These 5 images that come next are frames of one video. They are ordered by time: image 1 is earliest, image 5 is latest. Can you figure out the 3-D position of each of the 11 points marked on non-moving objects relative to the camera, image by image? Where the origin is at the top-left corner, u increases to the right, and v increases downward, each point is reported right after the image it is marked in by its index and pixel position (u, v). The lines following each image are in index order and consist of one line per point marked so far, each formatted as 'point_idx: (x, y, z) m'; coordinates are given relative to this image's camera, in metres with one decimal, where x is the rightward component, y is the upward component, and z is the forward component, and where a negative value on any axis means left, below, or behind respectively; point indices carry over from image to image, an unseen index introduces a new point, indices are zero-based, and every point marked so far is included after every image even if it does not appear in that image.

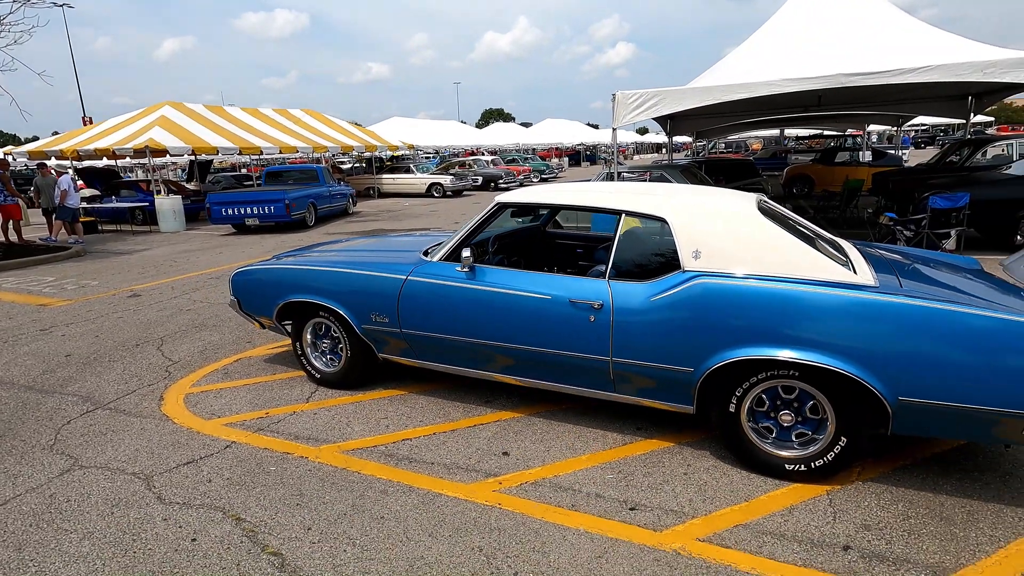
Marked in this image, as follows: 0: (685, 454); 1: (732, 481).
0: (+1.1, -1.0, +3.4) m
1: (+1.3, -1.1, +3.1) m
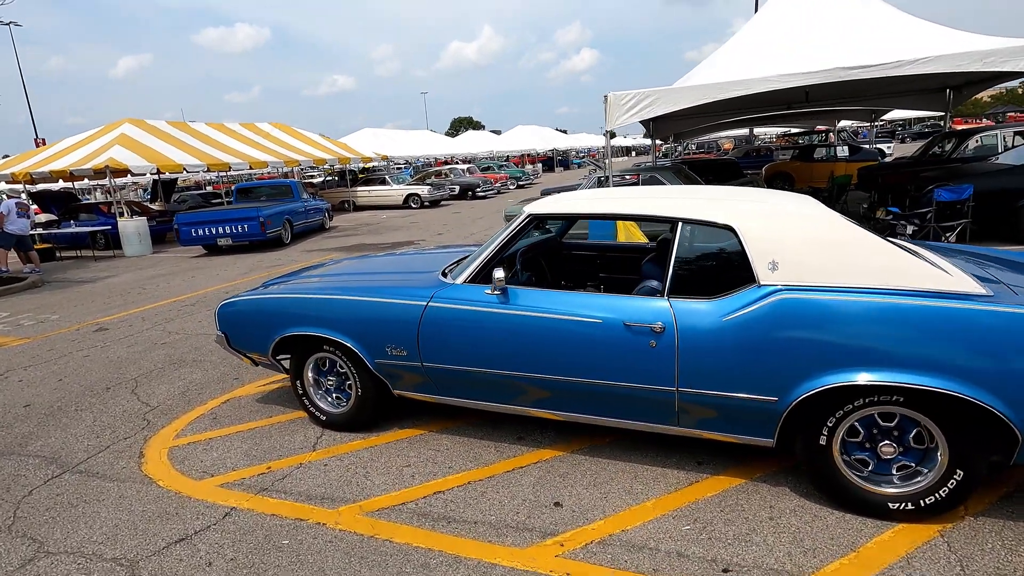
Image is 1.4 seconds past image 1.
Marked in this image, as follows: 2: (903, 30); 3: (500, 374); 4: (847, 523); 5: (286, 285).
0: (+1.4, -1.1, +2.9) m
1: (+1.6, -1.2, +2.7) m
2: (+6.5, +4.3, +8.9) m
3: (-0.1, -0.5, +3.3) m
4: (+1.7, -1.2, +2.7) m
5: (-1.8, 0.0, +4.2) m
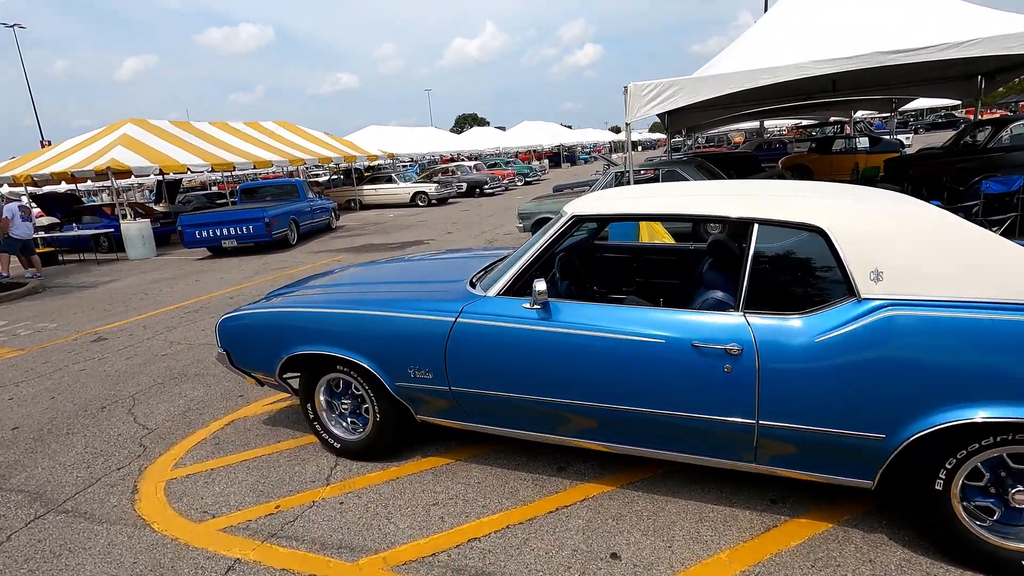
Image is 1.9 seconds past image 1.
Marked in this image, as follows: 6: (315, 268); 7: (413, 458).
0: (+1.6, -1.2, +2.5) m
1: (+1.8, -1.2, +2.2) m
2: (+6.7, +4.3, +8.4) m
3: (+0.2, -0.6, +2.9) m
4: (+1.9, -1.2, +2.2) m
5: (-1.6, -0.1, +3.8) m
6: (-4.1, +0.4, +11.2) m
7: (-0.6, -1.1, +3.5) m
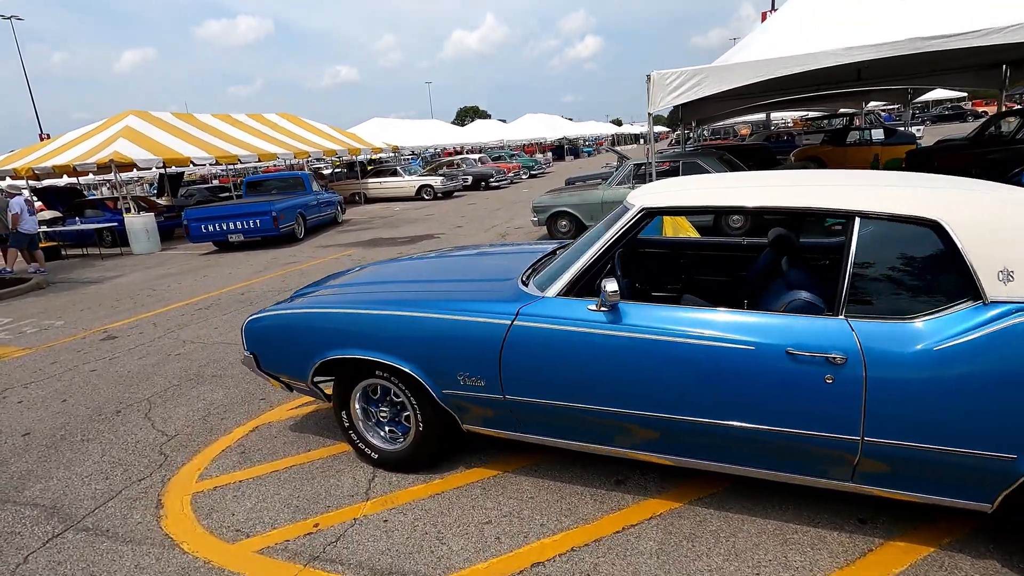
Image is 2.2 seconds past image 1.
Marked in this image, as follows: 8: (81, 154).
0: (+1.9, -1.2, +2.3) m
1: (+2.1, -1.2, +2.0) m
2: (+7.1, +4.4, +8.1) m
3: (+0.5, -0.6, +2.7) m
4: (+2.2, -1.2, +2.0) m
5: (-1.2, -0.1, +3.6) m
6: (-3.8, +0.5, +10.9) m
7: (-0.3, -1.1, +3.3) m
8: (-12.4, +3.8, +15.4) m
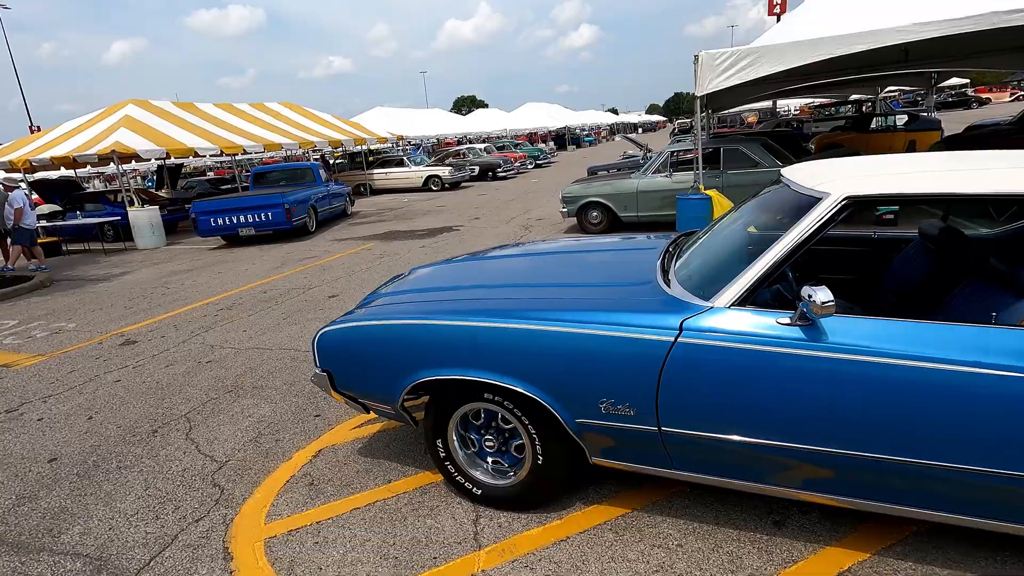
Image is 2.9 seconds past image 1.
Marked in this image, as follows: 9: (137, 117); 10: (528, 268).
0: (+2.6, -1.2, +1.8) m
1: (+2.8, -1.3, +1.5) m
2: (+7.6, +4.5, +7.6) m
3: (+1.1, -0.6, +2.2) m
4: (+2.9, -1.3, +1.5) m
5: (-0.6, -0.1, +3.1) m
6: (-3.2, +0.6, +10.4) m
7: (+0.3, -1.1, +2.8) m
8: (-11.9, +3.9, +14.7) m
9: (-11.4, +5.2, +16.3) m
10: (+0.1, +0.1, +3.4) m
